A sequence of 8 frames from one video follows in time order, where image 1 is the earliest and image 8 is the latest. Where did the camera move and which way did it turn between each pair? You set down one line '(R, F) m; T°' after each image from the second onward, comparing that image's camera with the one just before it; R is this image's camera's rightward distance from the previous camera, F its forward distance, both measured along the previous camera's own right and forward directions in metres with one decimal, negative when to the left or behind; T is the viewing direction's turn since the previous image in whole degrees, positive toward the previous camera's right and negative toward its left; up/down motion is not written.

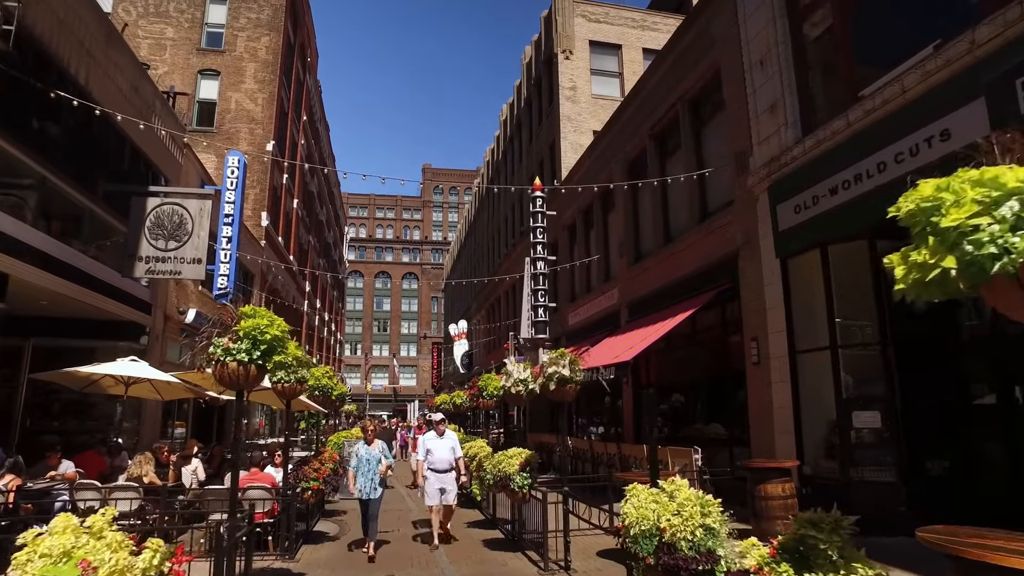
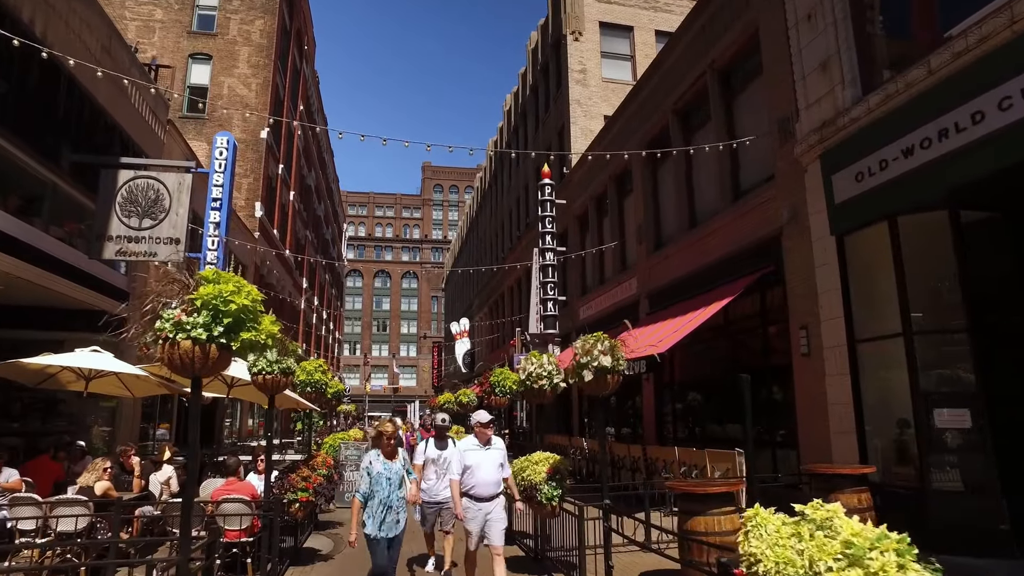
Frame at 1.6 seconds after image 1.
(-0.3, +1.3) m; 0°
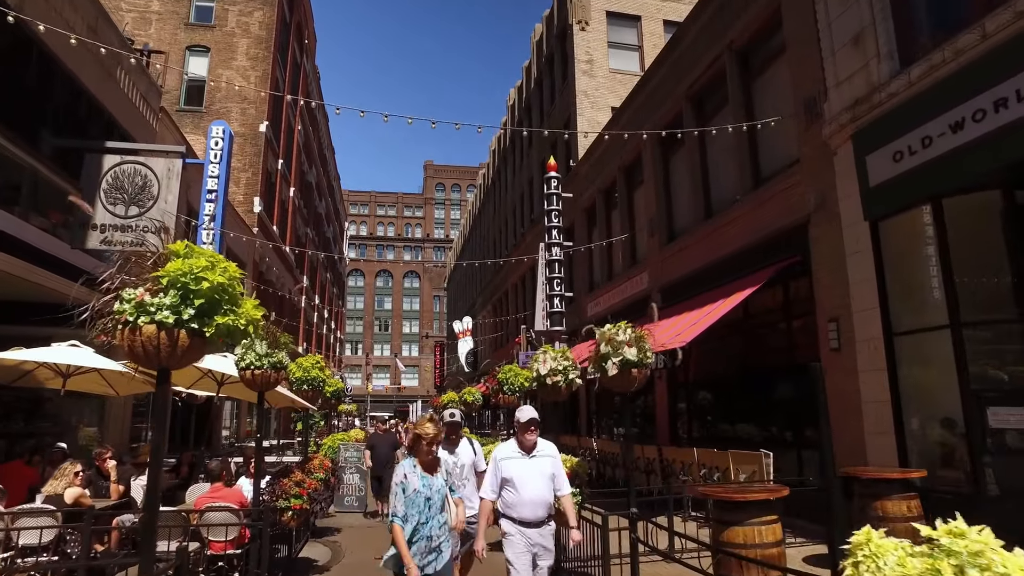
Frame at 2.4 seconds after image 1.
(-0.1, +0.7) m; 0°
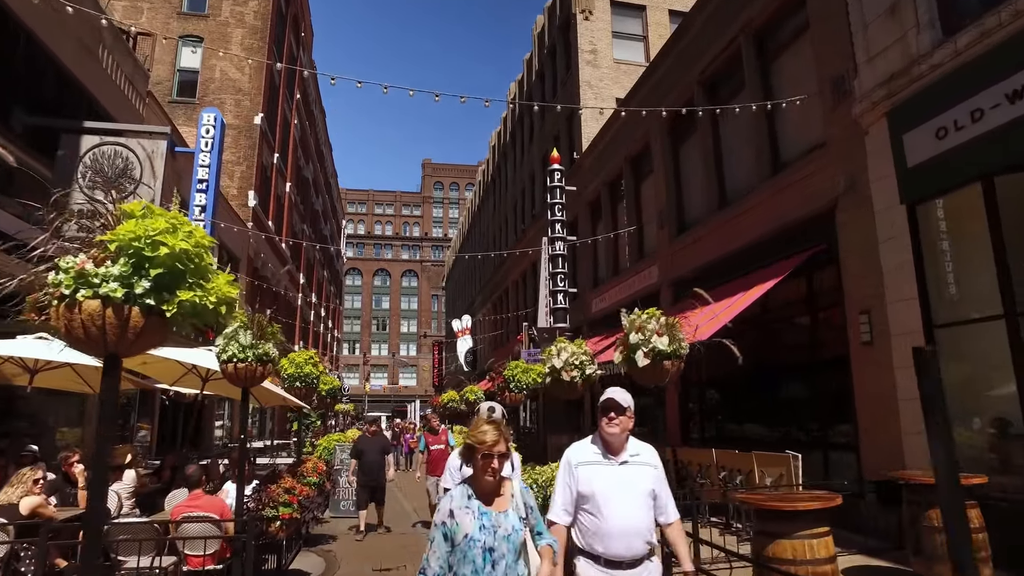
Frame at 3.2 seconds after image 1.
(-0.2, +0.7) m; 0°
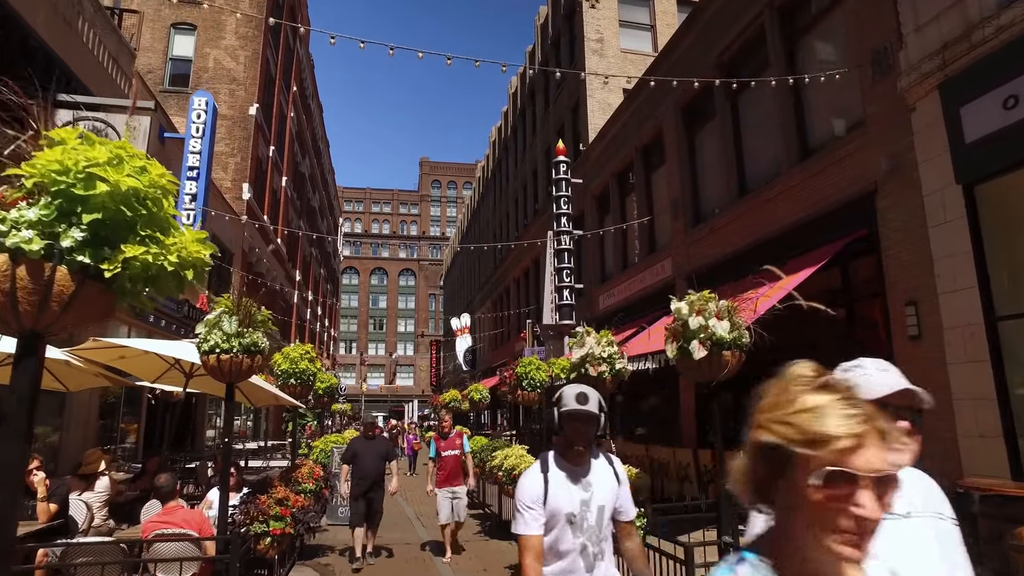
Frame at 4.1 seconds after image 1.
(-0.3, +0.8) m; 0°
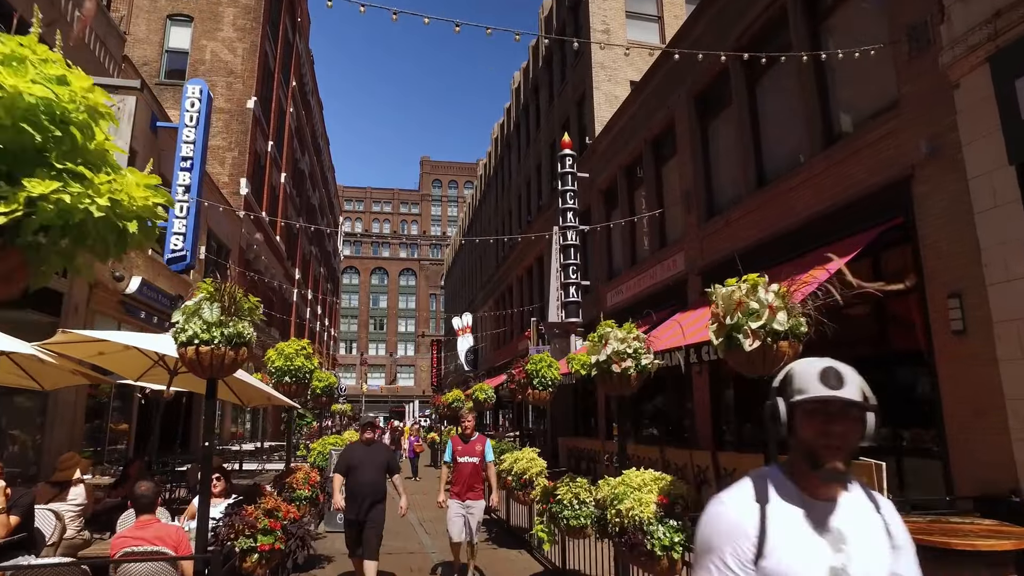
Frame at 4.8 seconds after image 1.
(-0.2, +0.6) m; 0°
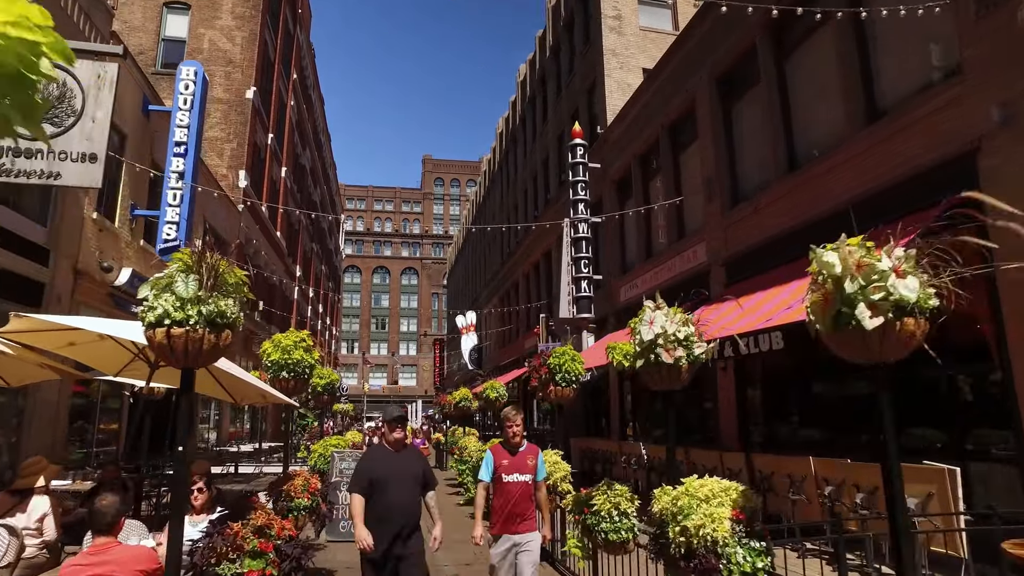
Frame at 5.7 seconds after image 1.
(-0.3, +0.8) m; 0°
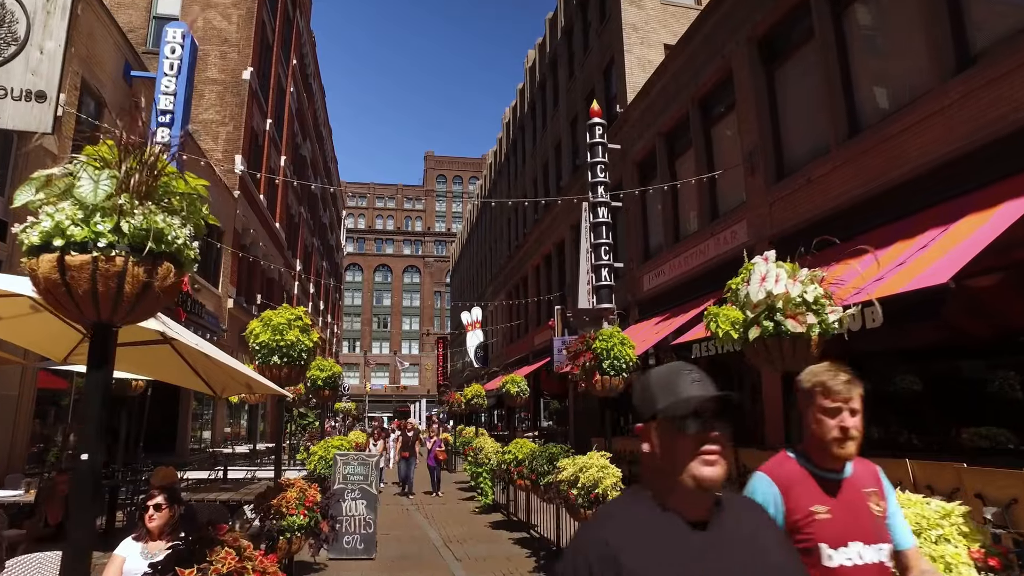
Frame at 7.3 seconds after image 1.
(-0.4, +1.4) m; 0°
